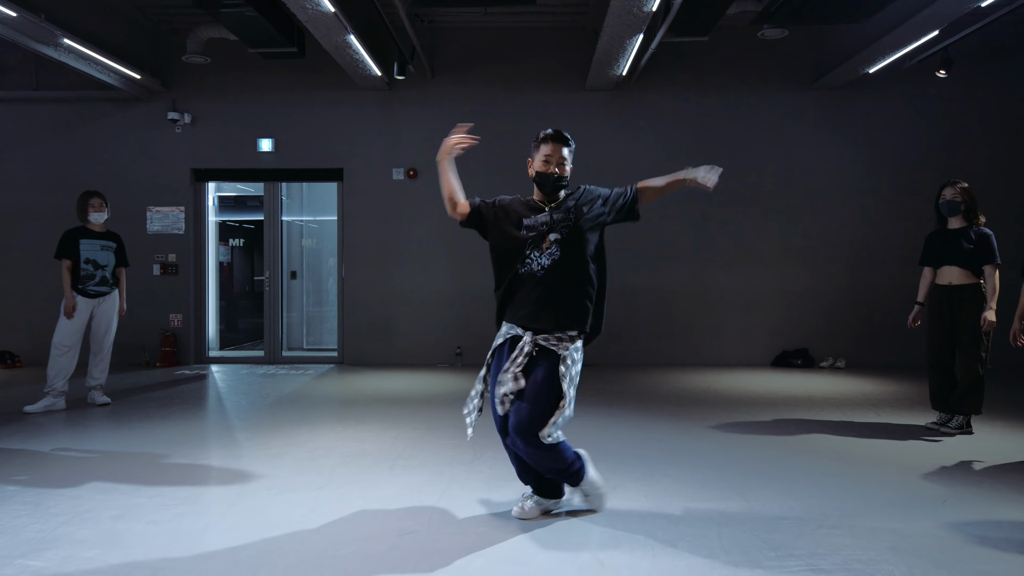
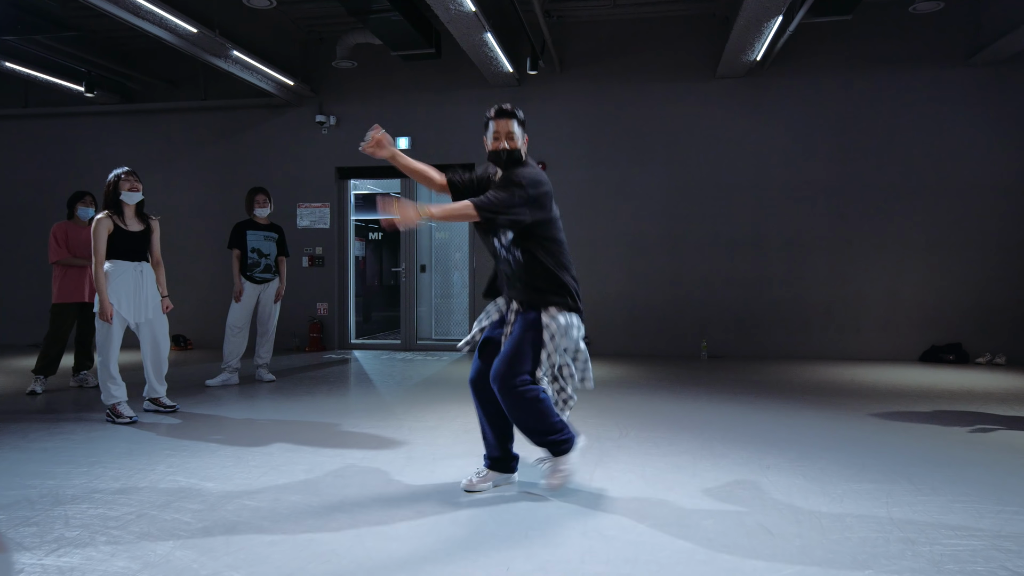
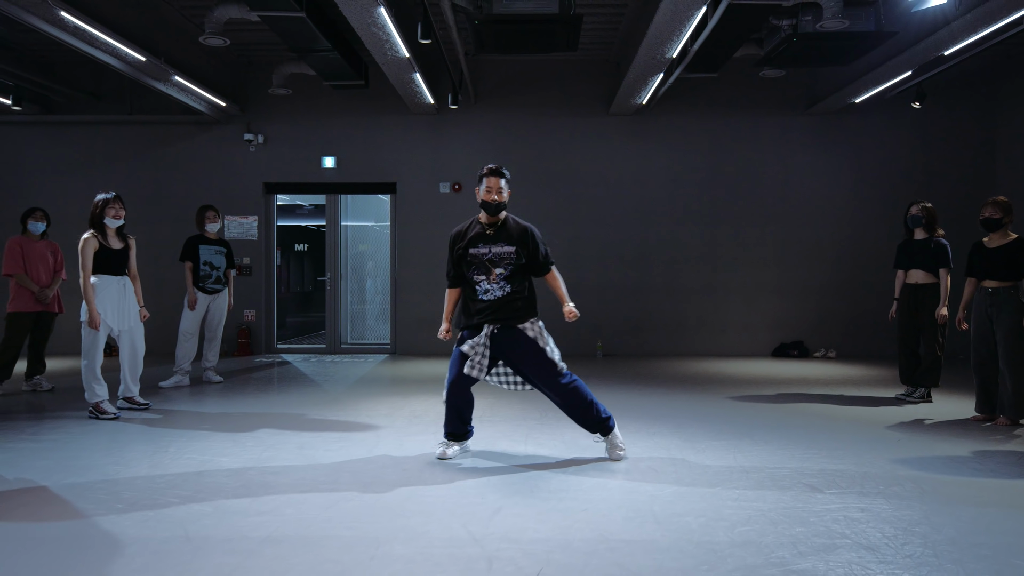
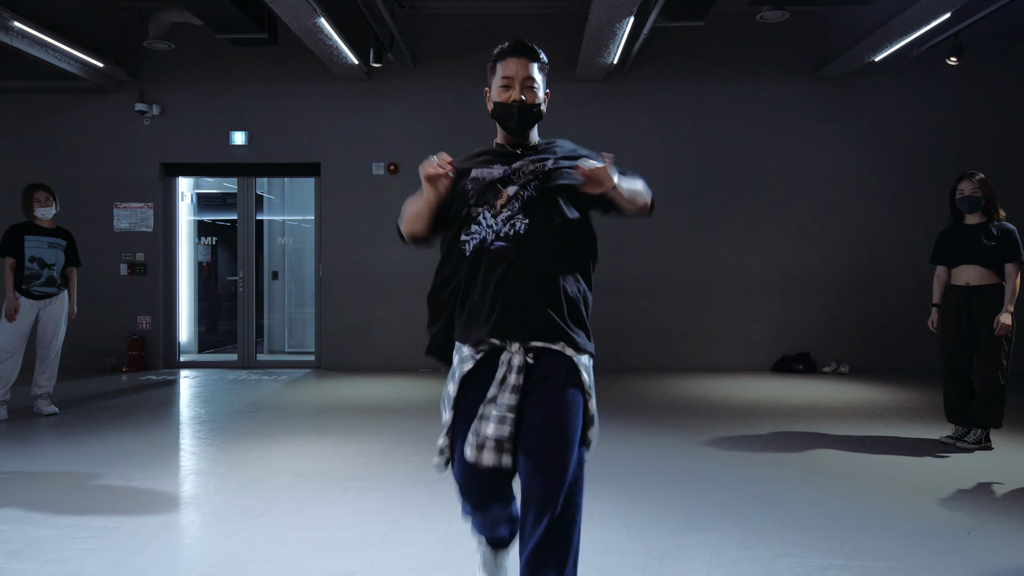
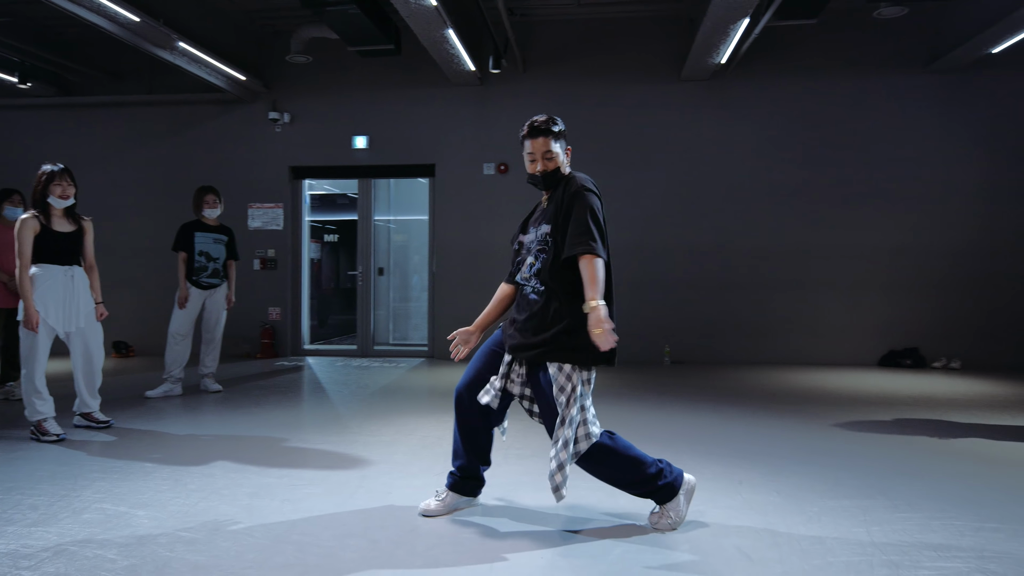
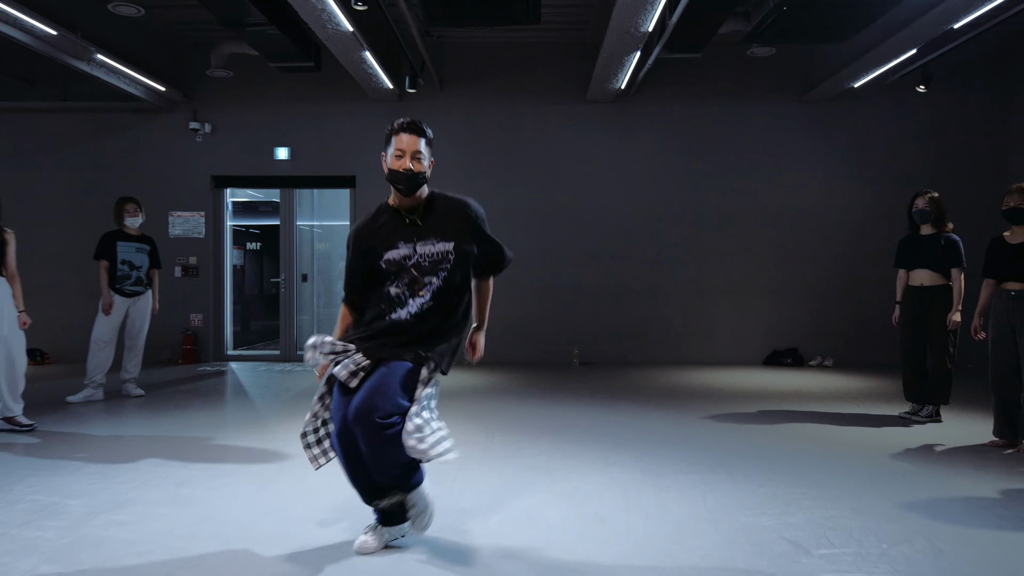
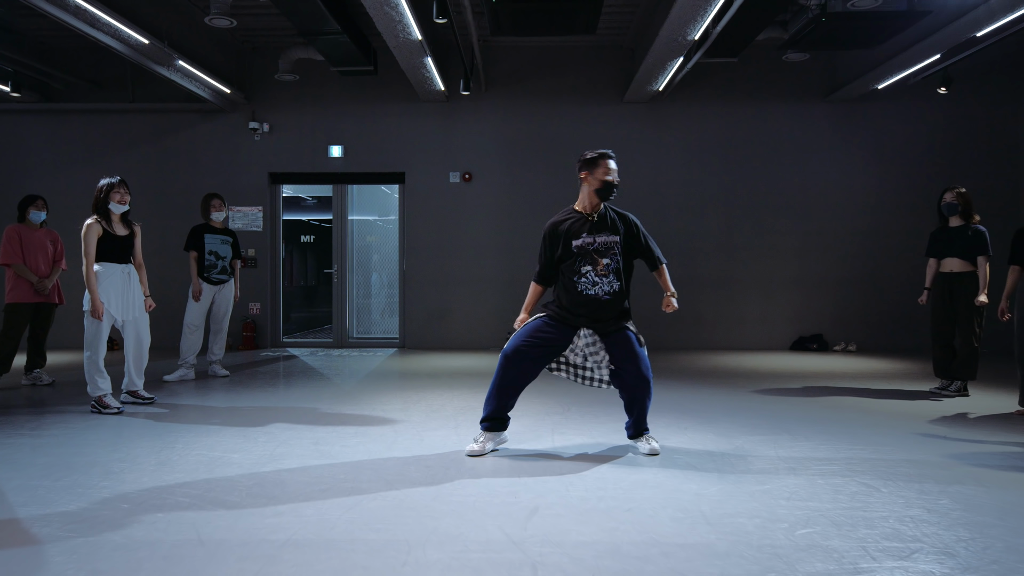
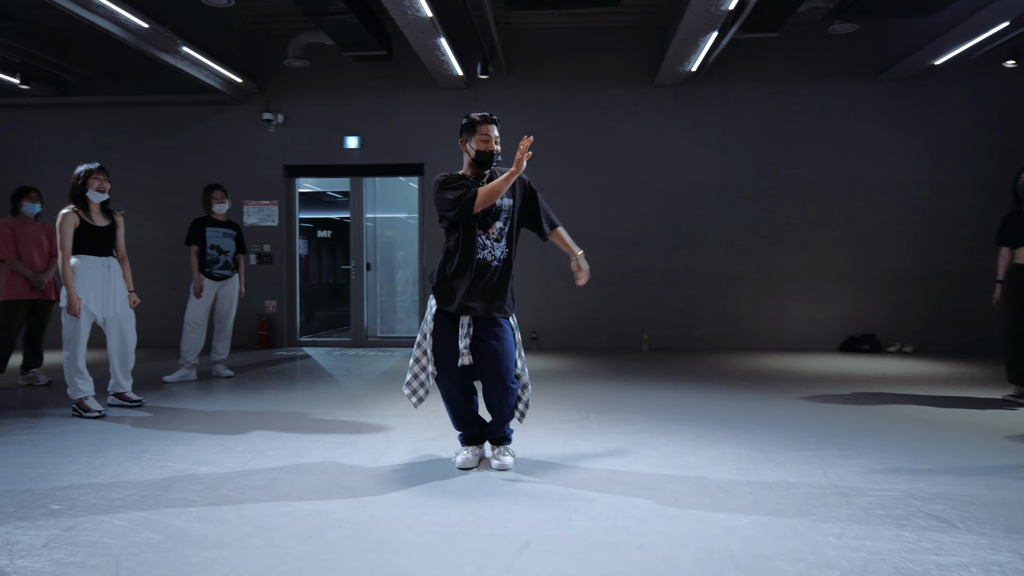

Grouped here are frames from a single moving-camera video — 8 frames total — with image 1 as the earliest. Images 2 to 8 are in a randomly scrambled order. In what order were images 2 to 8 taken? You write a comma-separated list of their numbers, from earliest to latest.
4, 6, 3, 7, 8, 2, 5
